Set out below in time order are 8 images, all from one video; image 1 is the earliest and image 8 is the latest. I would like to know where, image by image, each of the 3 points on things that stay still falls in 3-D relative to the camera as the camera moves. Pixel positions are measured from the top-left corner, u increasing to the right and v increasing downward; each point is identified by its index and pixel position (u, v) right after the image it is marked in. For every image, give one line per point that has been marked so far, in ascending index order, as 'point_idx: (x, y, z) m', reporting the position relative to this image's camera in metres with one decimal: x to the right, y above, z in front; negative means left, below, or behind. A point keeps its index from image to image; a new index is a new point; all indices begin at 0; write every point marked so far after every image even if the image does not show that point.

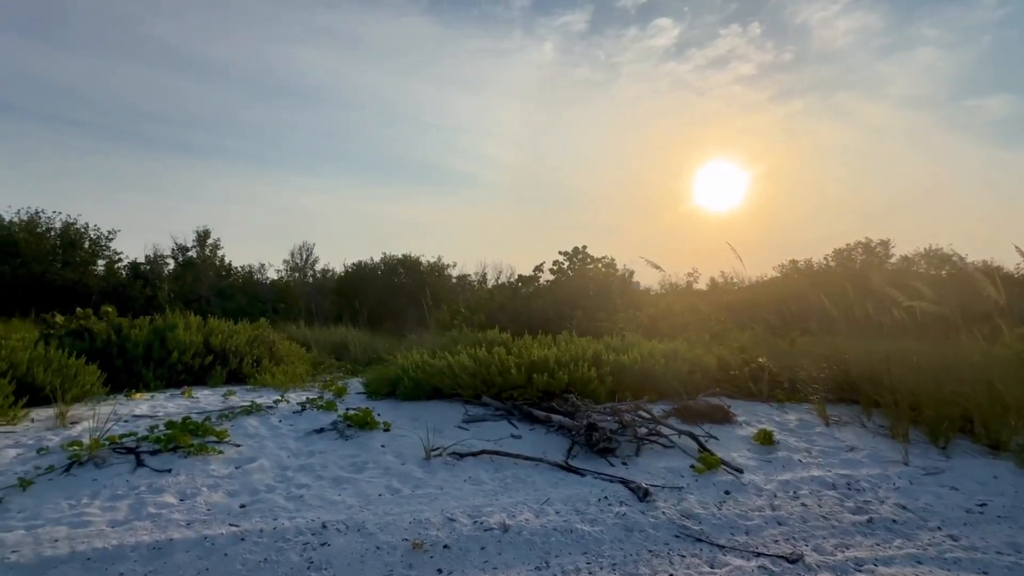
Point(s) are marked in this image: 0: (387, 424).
0: (-1.8, -1.9, +7.1) m
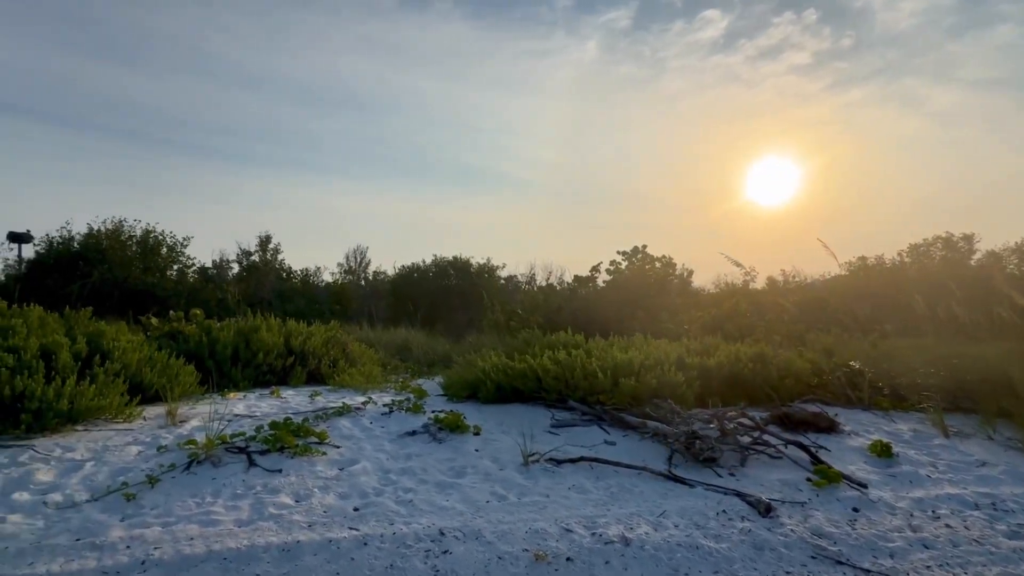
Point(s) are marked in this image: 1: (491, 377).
0: (-0.5, -2.0, +7.0) m
1: (-0.4, -1.5, +8.5) m
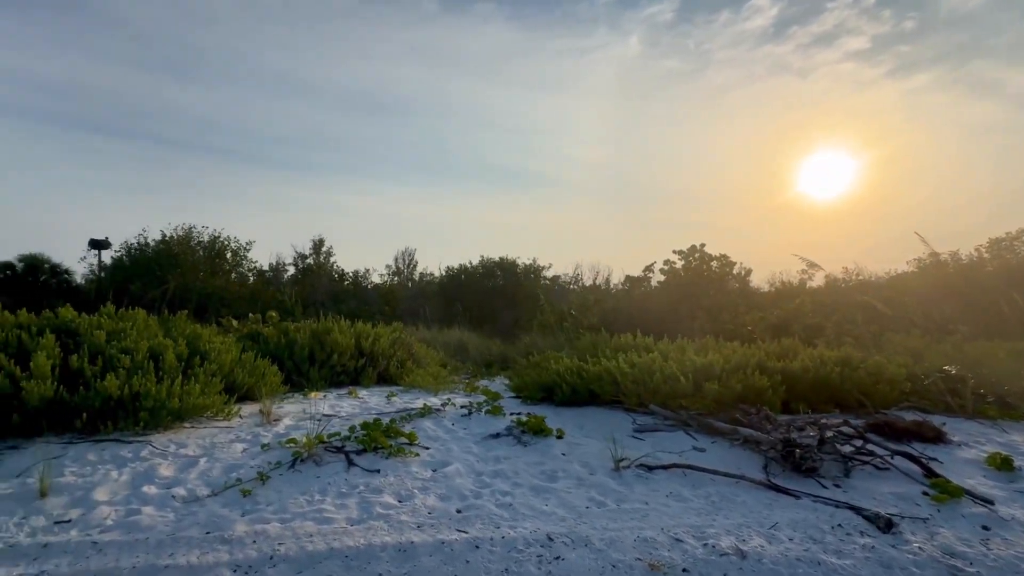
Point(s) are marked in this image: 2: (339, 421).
0: (+0.7, -2.0, +7.0) m
1: (+0.9, -1.6, +8.4) m
2: (-2.6, -2.0, +7.4) m
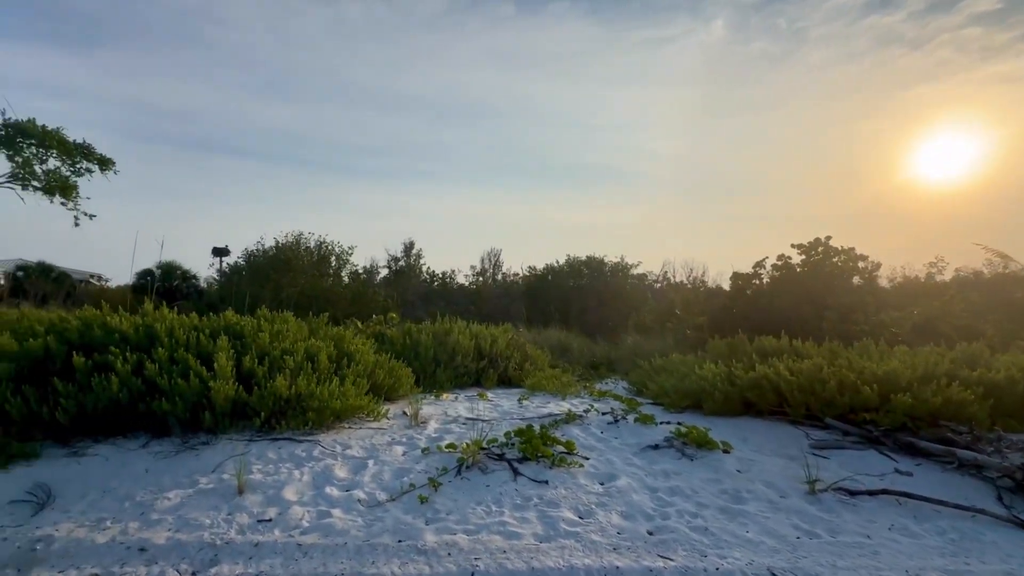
0: (+2.7, -2.0, +6.4) m
1: (+3.2, -1.6, +7.8) m
2: (-0.4, -2.0, +7.2) m
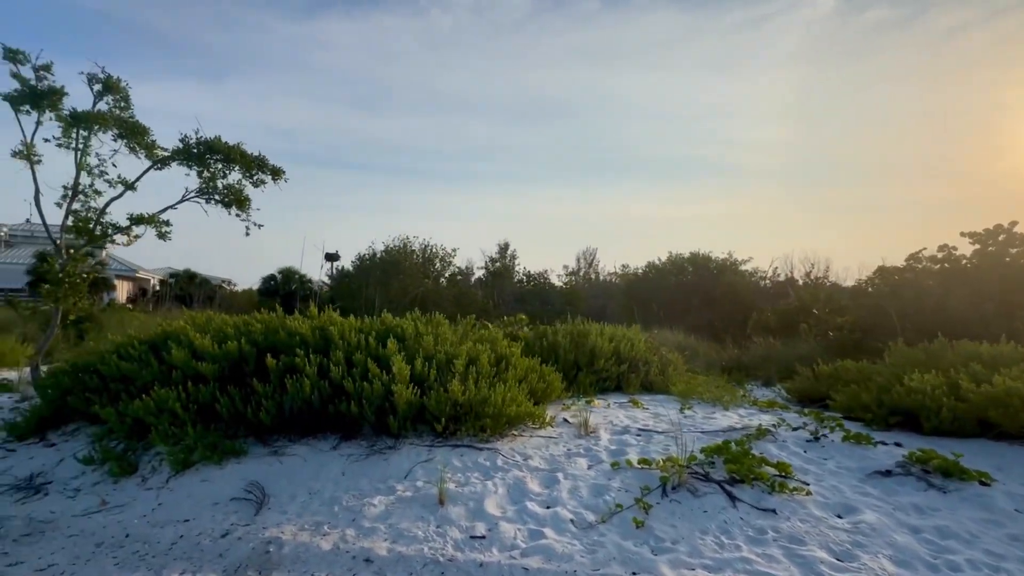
0: (+5.0, -2.0, +5.2) m
1: (+5.7, -1.5, +6.5) m
2: (+2.0, -2.0, +6.6) m
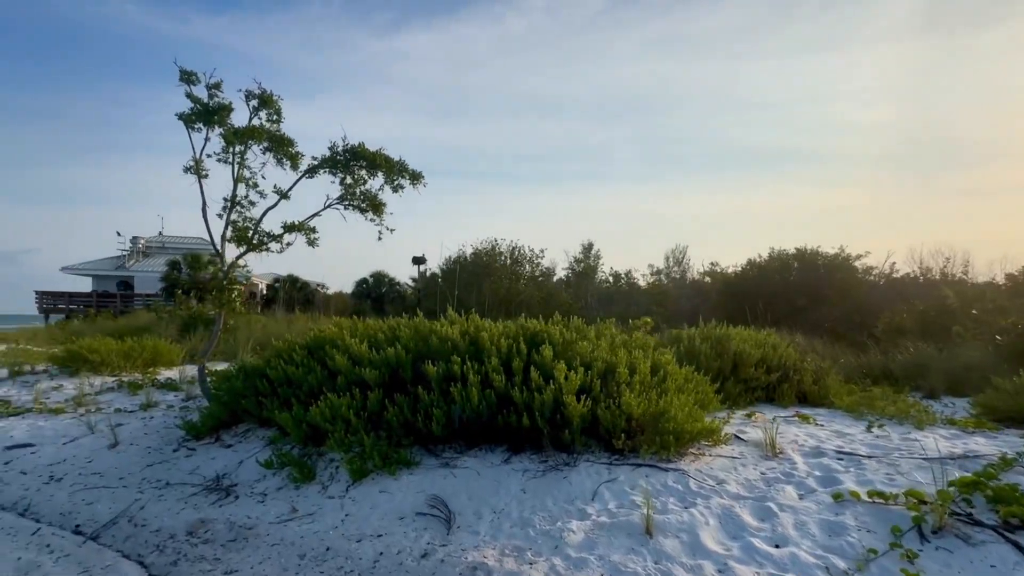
0: (+6.9, -1.9, +3.8) m
1: (+7.7, -1.5, +5.0) m
2: (+4.2, -2.0, +5.7) m
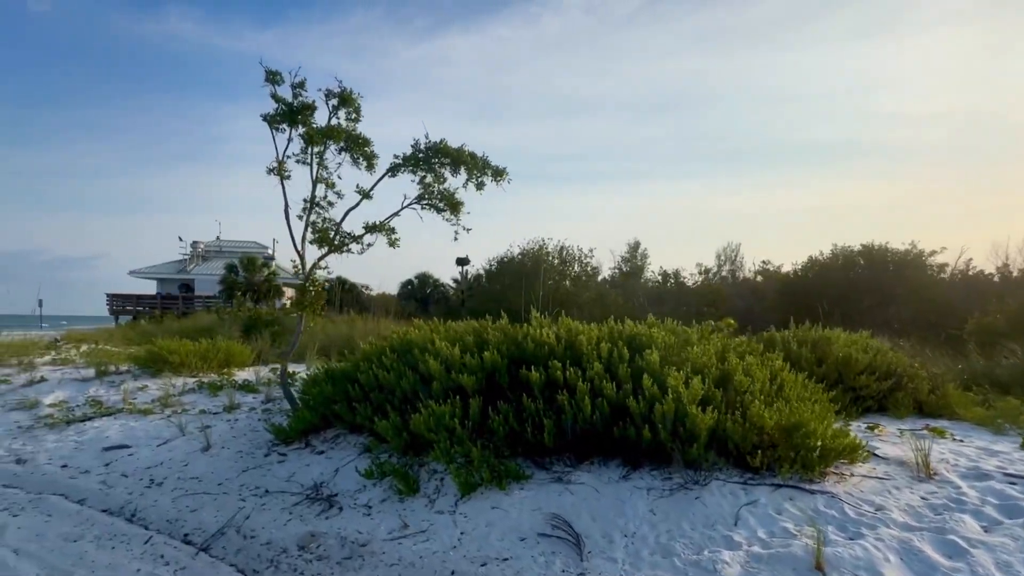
0: (+8.0, -1.9, +2.8) m
1: (+8.9, -1.4, +4.0) m
2: (+5.4, -2.0, +4.9) m
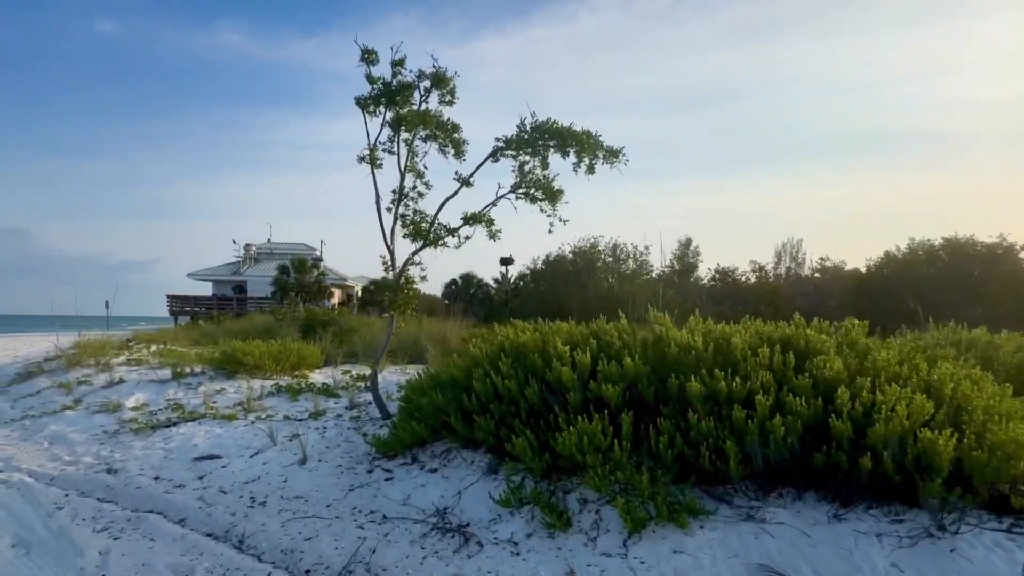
0: (+9.3, -1.8, +1.3) m
1: (+10.4, -1.3, +2.4) m
2: (+6.9, -1.9, +3.5) m
